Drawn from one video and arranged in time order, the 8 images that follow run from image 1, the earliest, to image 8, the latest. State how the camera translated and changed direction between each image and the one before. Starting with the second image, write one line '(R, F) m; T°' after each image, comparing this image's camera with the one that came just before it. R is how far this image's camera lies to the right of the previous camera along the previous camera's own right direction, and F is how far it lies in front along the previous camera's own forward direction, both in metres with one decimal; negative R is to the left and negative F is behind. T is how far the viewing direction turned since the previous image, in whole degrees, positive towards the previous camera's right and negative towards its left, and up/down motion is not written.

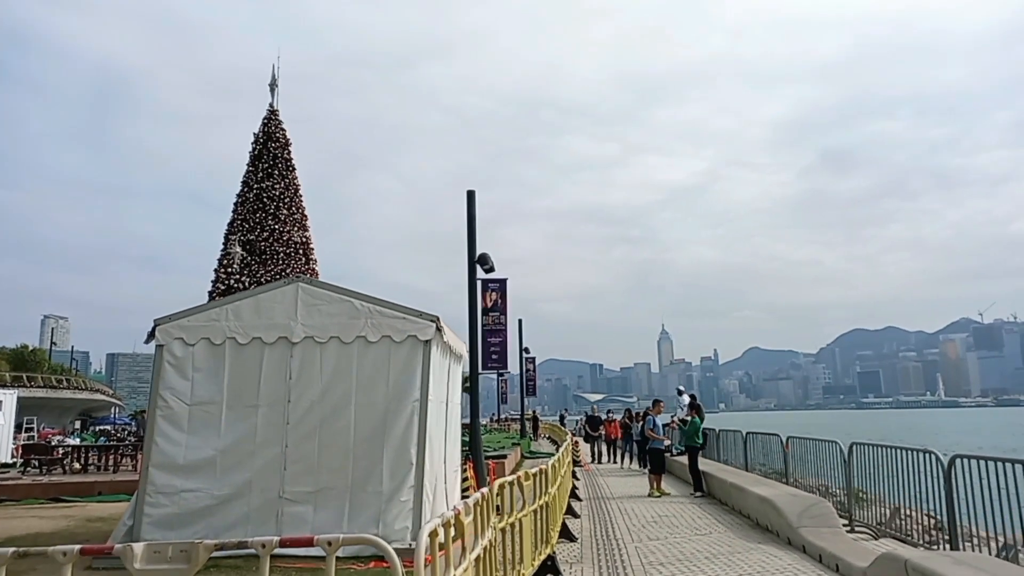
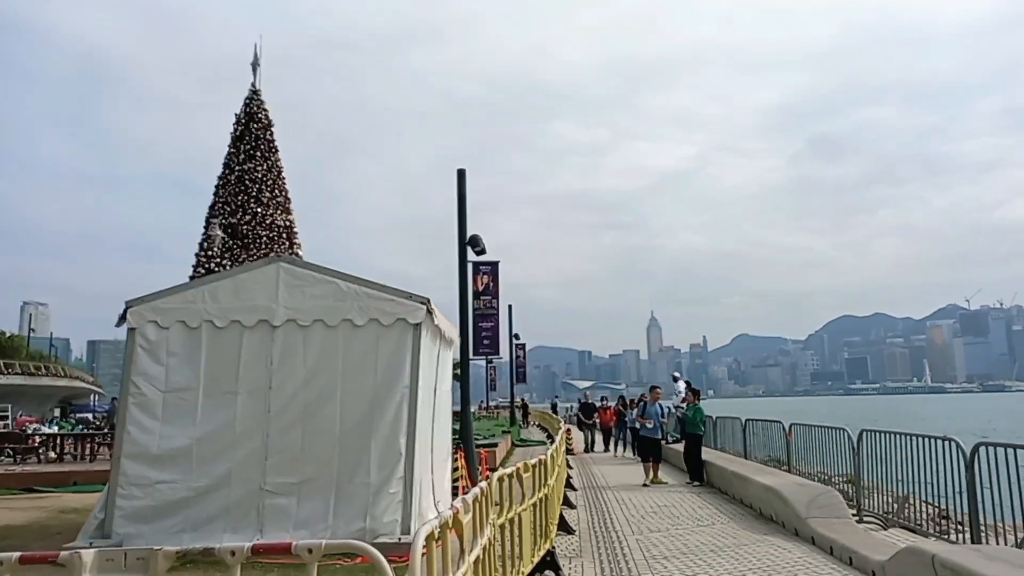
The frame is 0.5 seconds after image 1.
(-0.1, +0.5) m; +1°
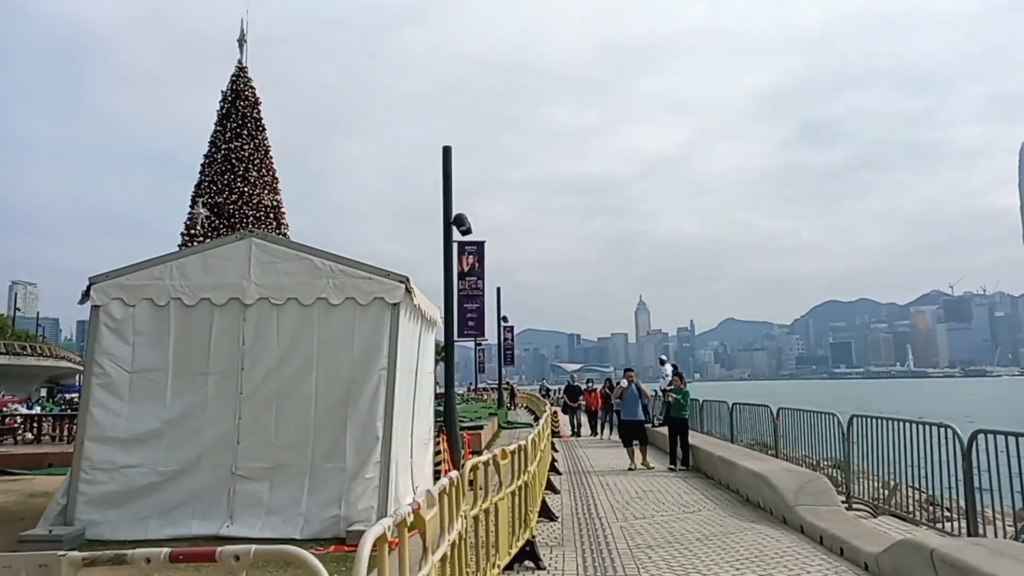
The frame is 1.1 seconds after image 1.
(+0.1, +0.4) m; +1°
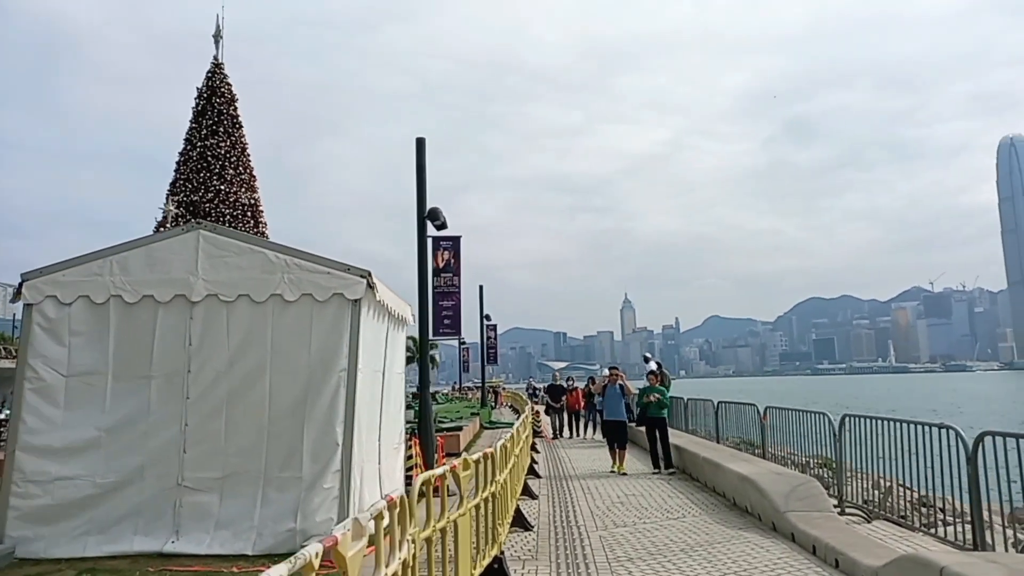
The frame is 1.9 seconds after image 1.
(+0.2, +0.6) m; +1°
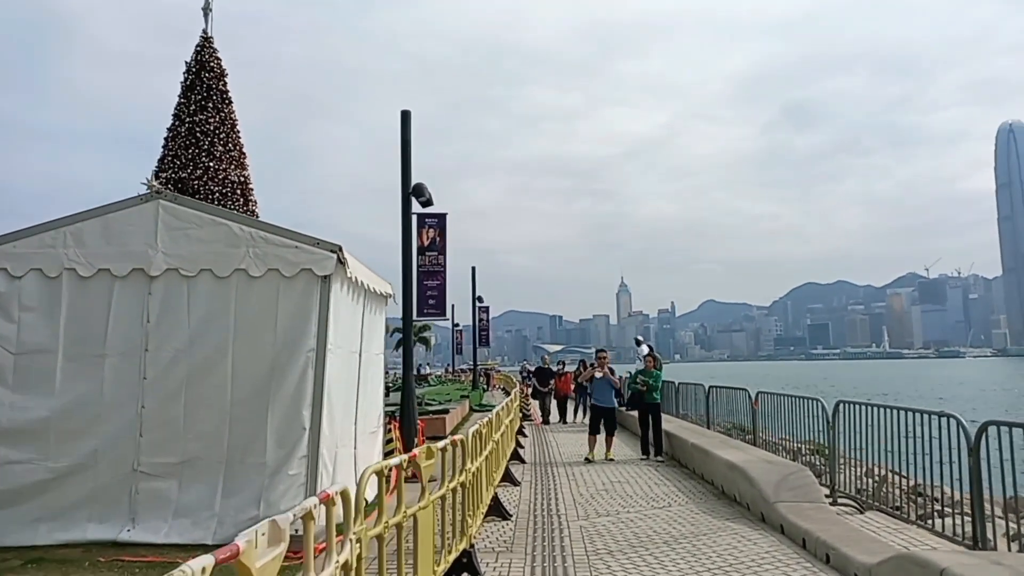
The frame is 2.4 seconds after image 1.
(+0.2, +0.5) m; 0°
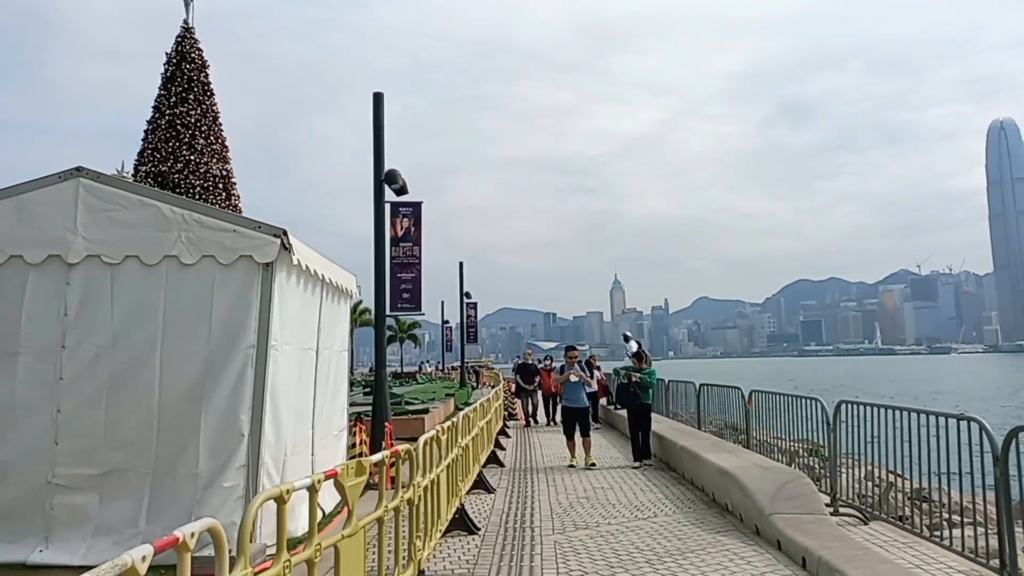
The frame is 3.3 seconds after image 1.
(+0.3, +0.8) m; +1°
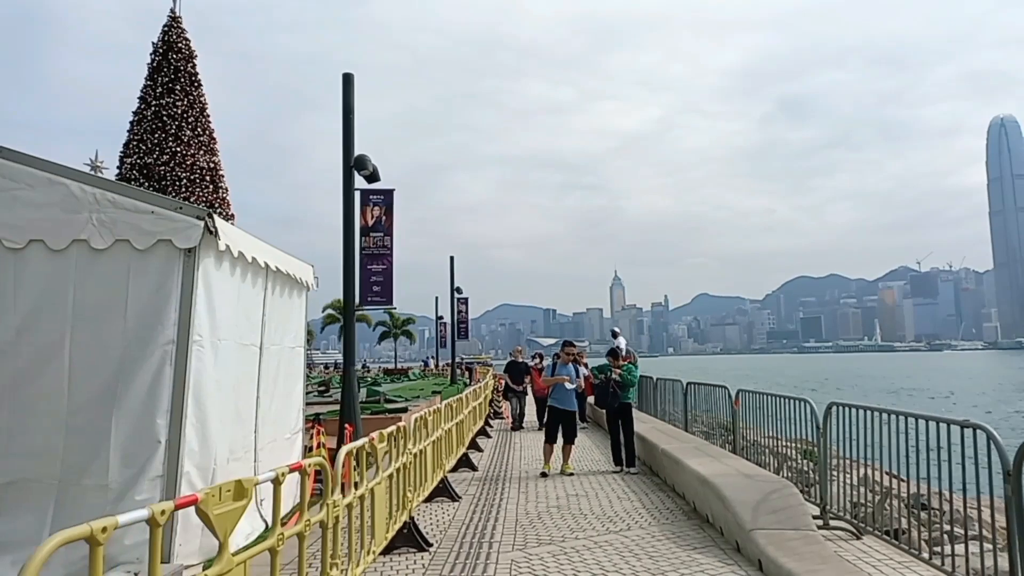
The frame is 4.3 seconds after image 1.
(+0.4, +0.7) m; 0°
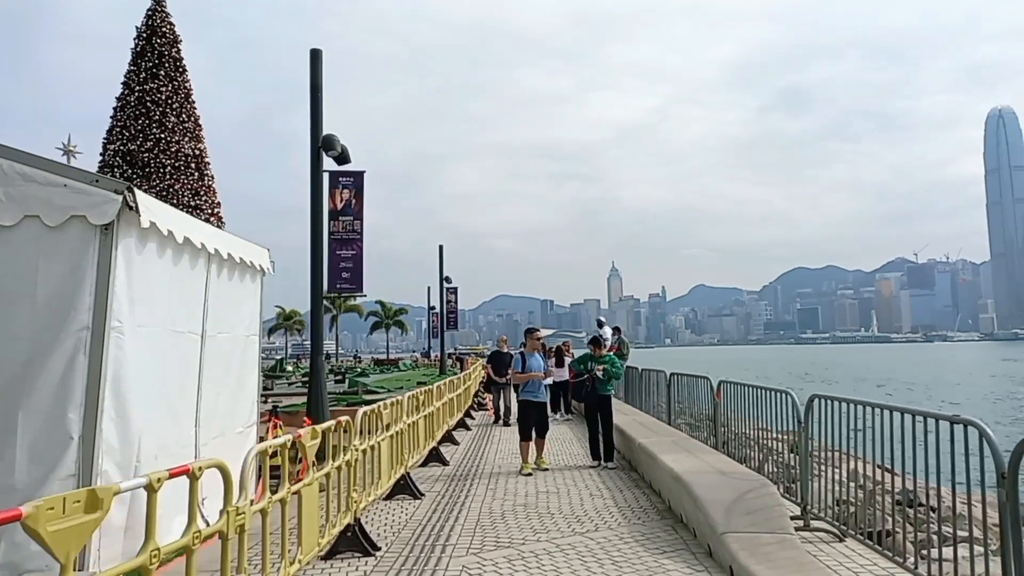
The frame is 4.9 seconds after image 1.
(+0.4, +0.6) m; 0°
